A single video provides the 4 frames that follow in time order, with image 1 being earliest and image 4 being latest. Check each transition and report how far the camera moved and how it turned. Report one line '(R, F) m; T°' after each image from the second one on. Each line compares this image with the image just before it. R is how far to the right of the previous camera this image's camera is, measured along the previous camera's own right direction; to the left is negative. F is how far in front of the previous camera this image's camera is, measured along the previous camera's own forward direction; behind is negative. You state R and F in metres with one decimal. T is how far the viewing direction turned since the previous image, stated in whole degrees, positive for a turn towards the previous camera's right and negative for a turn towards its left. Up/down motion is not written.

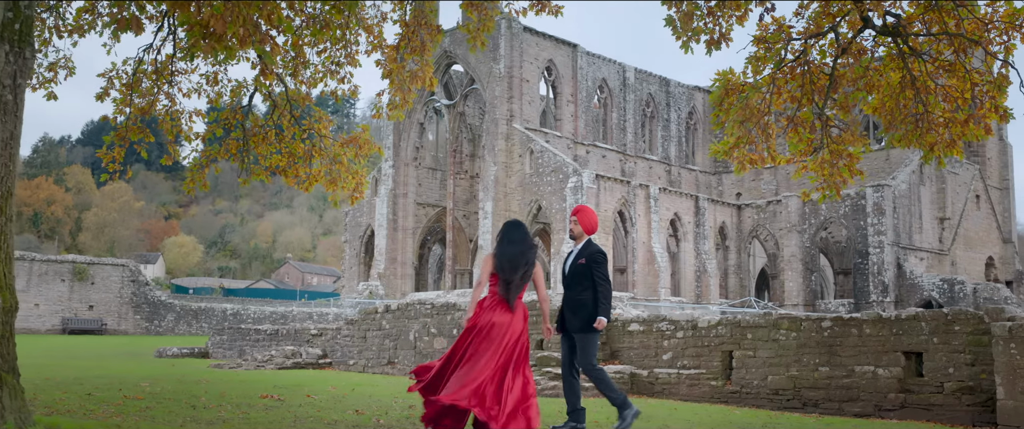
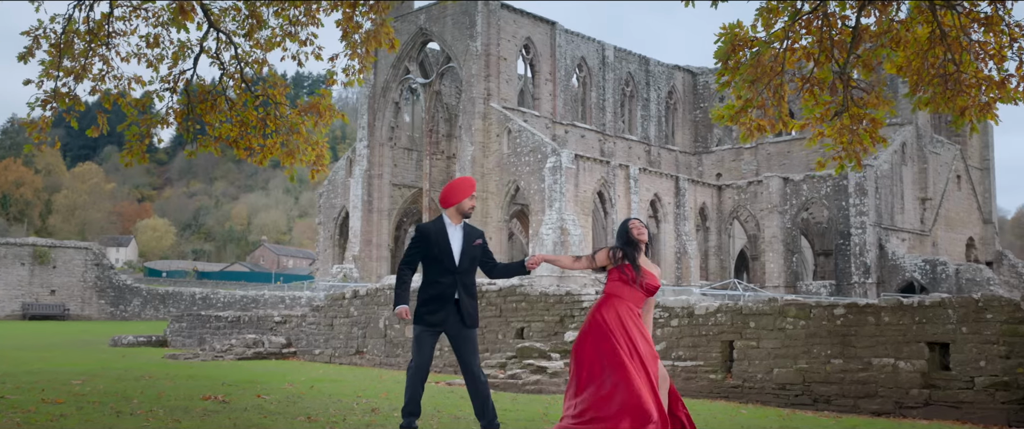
(0.0, +1.2) m; +1°
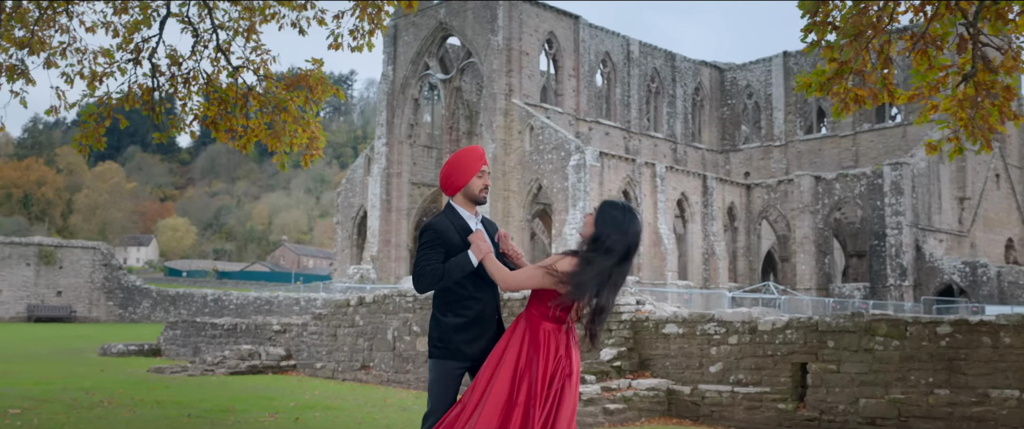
(-0.1, +1.7) m; -1°
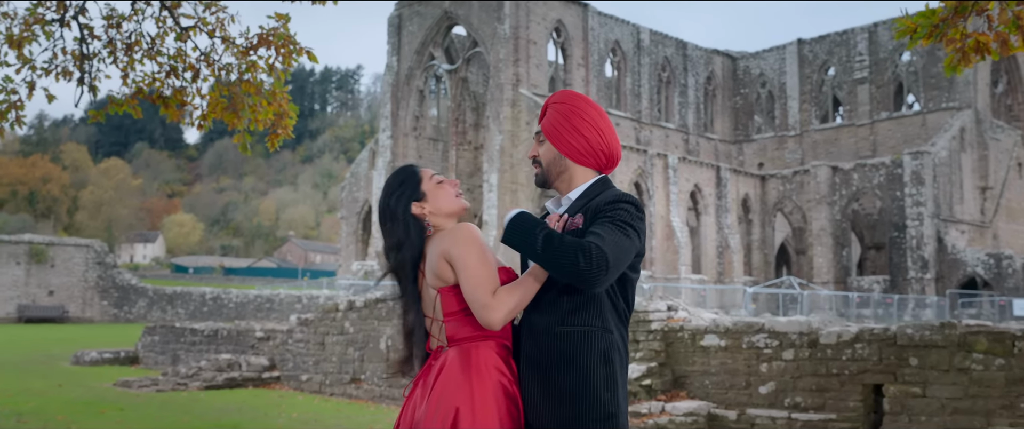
(0.0, +1.5) m; -1°
